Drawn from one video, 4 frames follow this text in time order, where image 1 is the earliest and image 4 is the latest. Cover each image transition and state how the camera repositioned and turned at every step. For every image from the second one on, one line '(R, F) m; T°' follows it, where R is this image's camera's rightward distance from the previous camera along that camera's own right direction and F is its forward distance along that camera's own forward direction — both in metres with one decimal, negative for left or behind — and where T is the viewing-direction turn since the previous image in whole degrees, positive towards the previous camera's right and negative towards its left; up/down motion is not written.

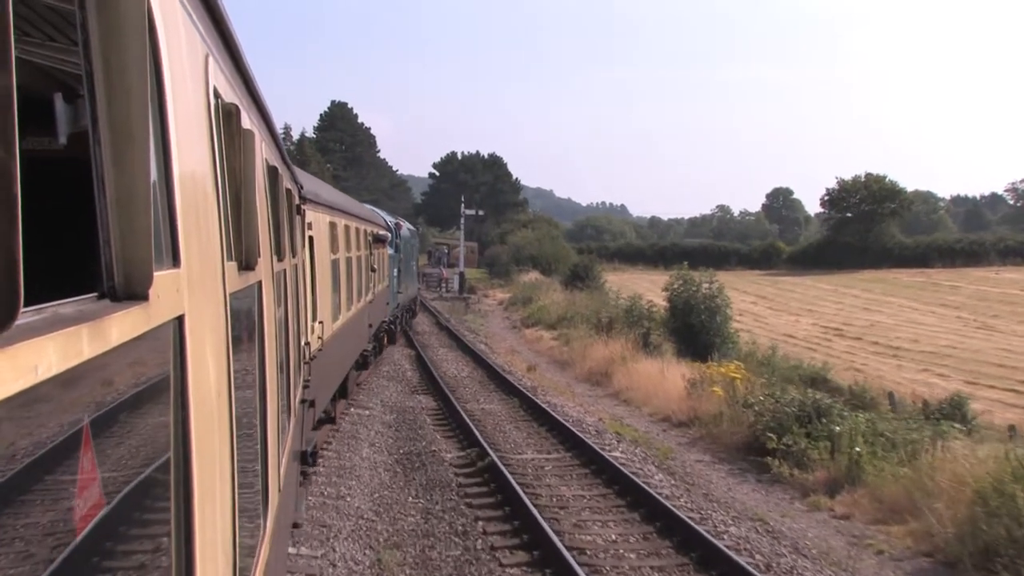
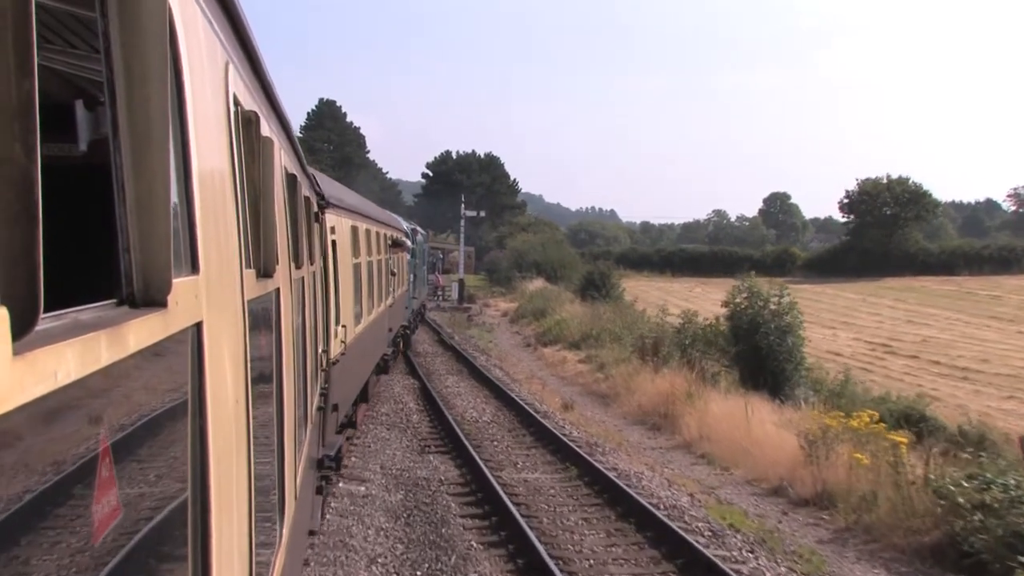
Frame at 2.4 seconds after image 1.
(-0.1, +0.8) m; -1°
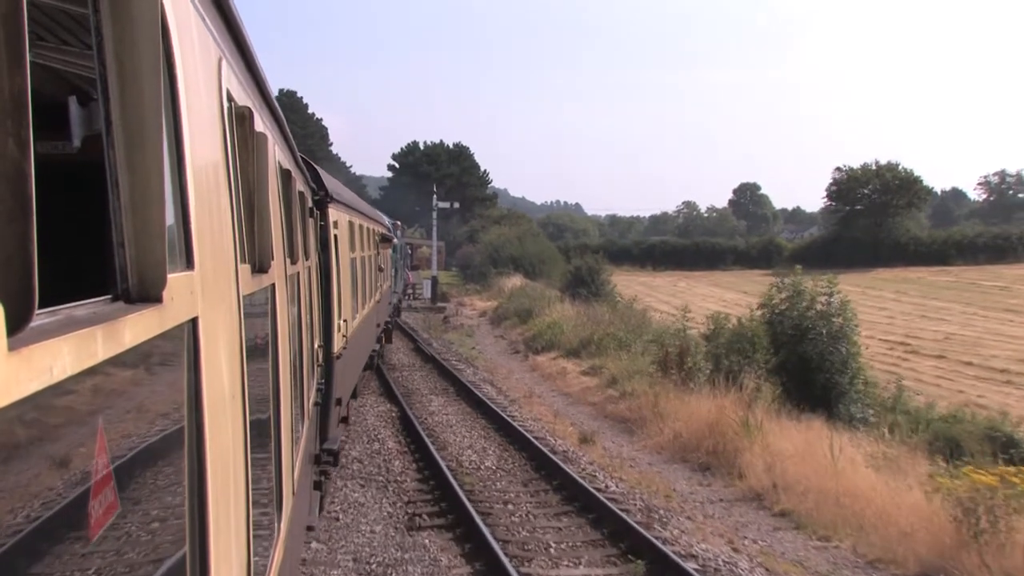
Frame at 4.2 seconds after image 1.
(-0.1, +0.6) m; 0°
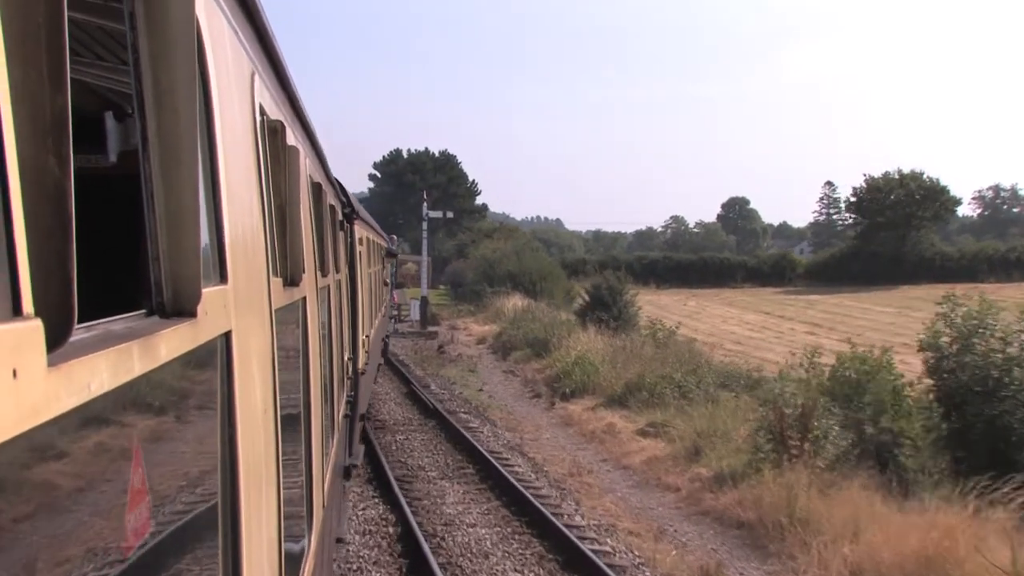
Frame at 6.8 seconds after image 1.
(-0.2, +1.1) m; -2°
